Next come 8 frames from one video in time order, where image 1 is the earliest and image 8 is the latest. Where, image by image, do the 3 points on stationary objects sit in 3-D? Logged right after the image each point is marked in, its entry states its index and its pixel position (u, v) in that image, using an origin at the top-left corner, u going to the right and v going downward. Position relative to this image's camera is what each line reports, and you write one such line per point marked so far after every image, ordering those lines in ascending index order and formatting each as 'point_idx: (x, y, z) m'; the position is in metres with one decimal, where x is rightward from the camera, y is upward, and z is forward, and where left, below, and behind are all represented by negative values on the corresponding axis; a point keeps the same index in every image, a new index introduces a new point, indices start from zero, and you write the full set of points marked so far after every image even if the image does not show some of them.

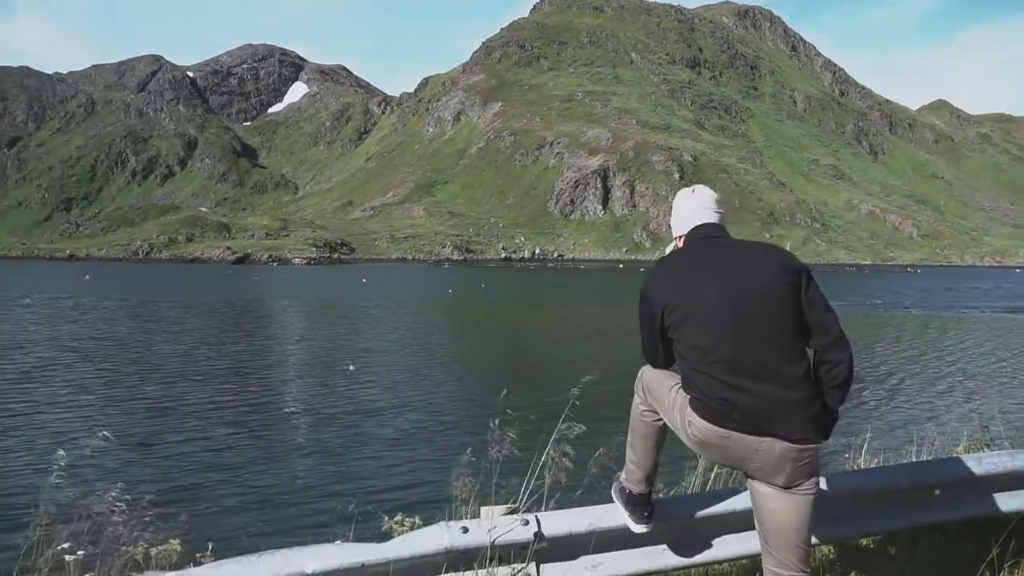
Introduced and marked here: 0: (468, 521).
0: (-0.5, -1.8, +6.5) m
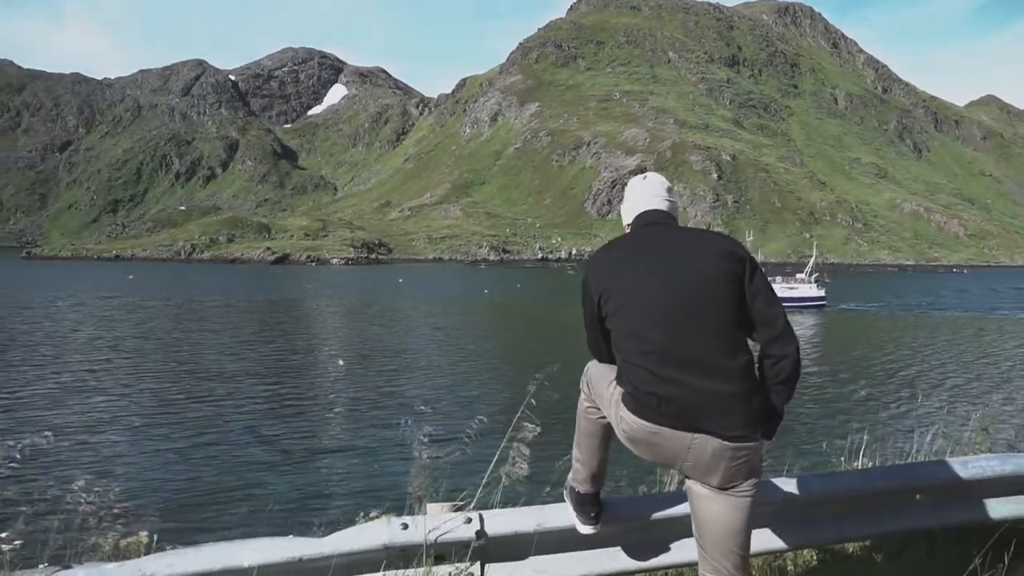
0: (-0.8, -1.8, +6.6) m
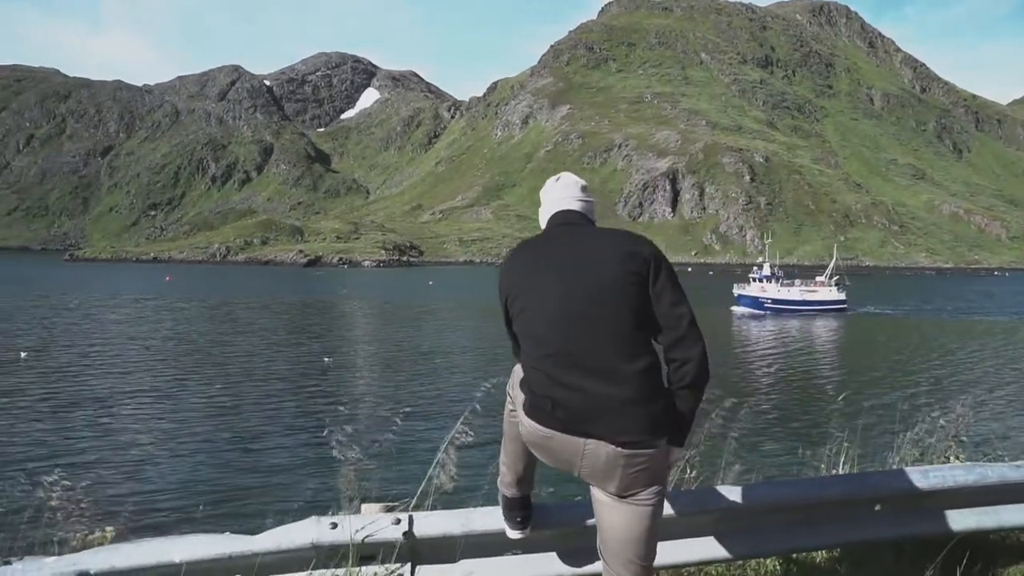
0: (-1.3, -1.8, +6.6) m
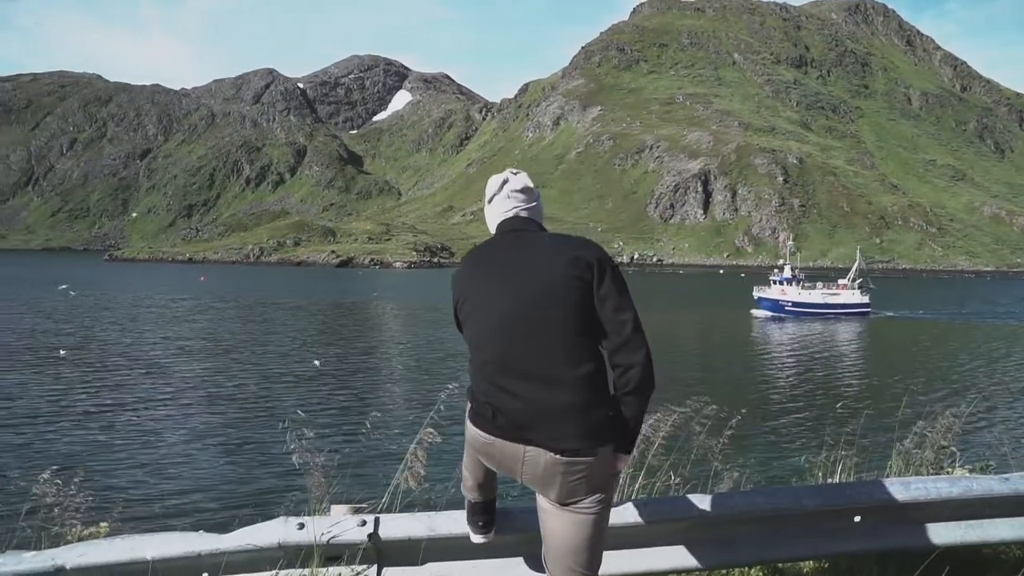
0: (-1.6, -1.9, +6.7) m
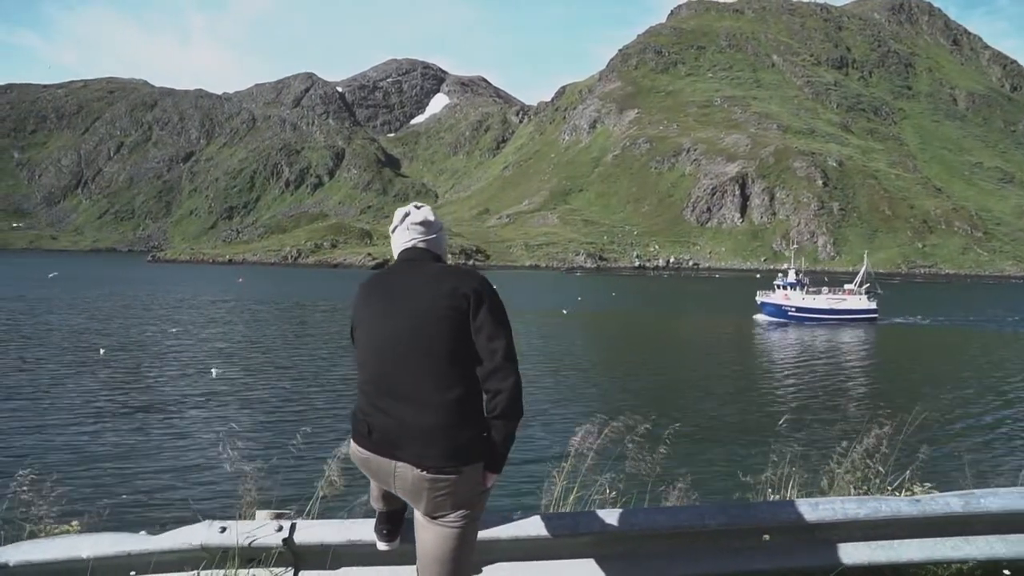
0: (-2.4, -2.1, +7.1) m
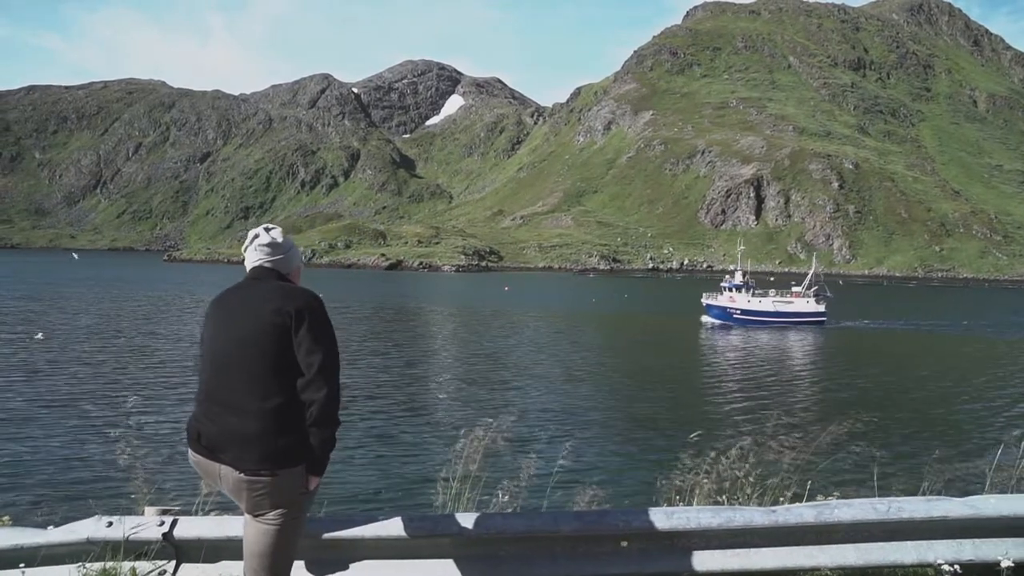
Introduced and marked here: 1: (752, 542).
0: (-3.6, -2.2, +7.6) m
1: (+2.4, -2.5, +8.0) m
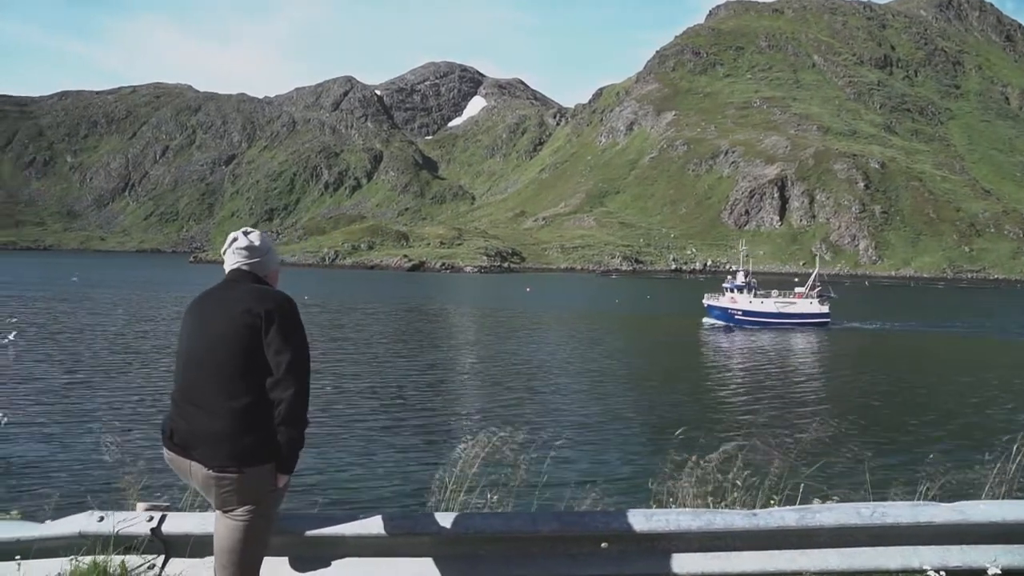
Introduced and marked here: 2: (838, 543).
0: (-3.8, -2.2, +7.7) m
1: (+2.2, -2.5, +8.0) m
2: (+3.2, -2.5, +8.1) m
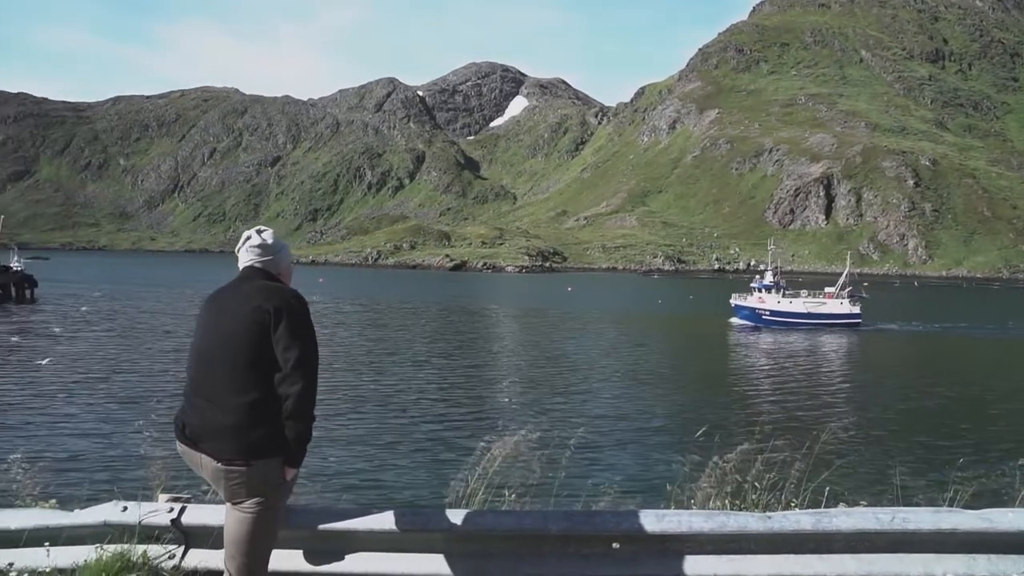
0: (-3.7, -2.2, +8.0) m
1: (+2.3, -2.5, +8.0) m
2: (+3.3, -2.5, +8.0) m
